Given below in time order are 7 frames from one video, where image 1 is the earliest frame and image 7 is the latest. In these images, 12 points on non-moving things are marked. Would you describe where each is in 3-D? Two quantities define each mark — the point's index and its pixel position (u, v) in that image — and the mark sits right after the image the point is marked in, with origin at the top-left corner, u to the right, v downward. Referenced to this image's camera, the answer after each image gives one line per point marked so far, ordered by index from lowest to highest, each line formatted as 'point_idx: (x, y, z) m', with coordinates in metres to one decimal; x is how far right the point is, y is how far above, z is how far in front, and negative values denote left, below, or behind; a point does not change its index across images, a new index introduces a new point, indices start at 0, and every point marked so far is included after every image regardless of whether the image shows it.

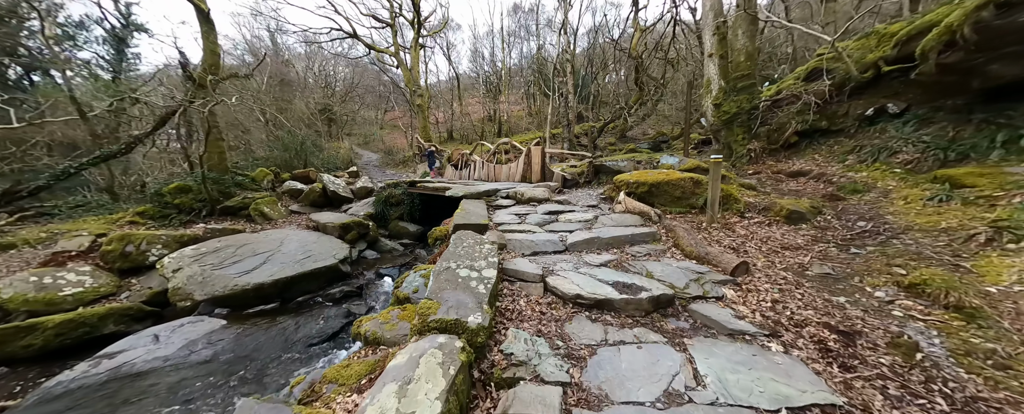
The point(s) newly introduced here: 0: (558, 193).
0: (+0.9, +0.3, +5.7) m
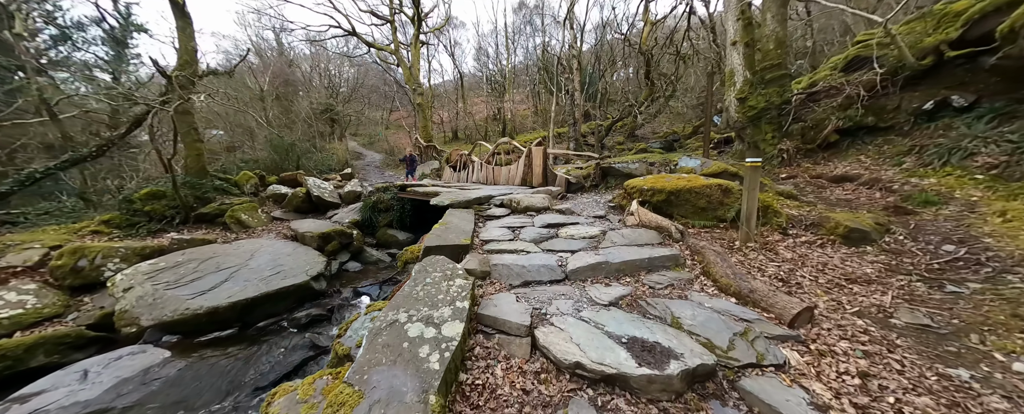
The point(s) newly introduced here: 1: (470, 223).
0: (+0.9, +0.1, +5.1) m
1: (-0.5, -0.2, +3.5) m
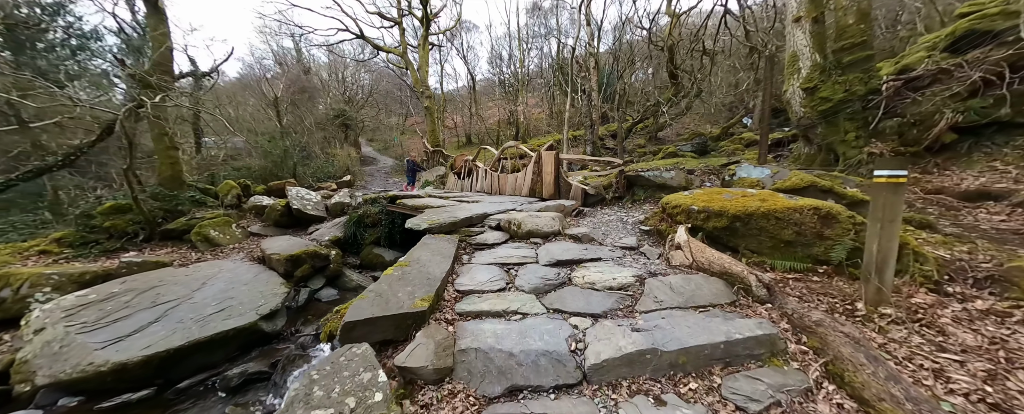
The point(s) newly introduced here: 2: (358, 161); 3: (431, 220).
0: (+0.9, -0.2, +4.0) m
1: (-0.6, -0.5, +2.5) m
2: (-9.0, +2.6, +16.4) m
3: (-0.9, -0.1, +3.3) m
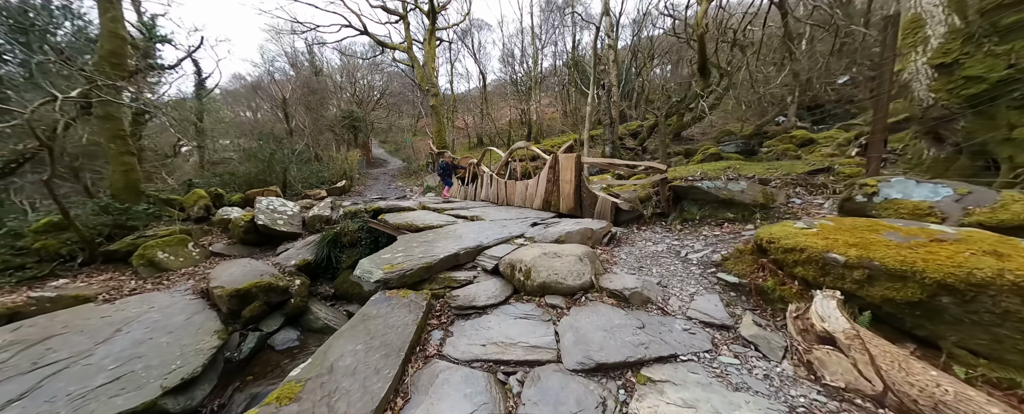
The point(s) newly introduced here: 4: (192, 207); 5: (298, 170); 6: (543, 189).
0: (+1.0, -0.4, +2.8) m
1: (-0.6, -0.7, +1.4) m
2: (-8.3, +2.3, +15.6) m
3: (-0.9, -0.4, +2.2) m
4: (-6.2, 0.0, +5.6) m
5: (-6.6, +1.1, +9.0) m
6: (+0.5, +0.3, +4.7) m
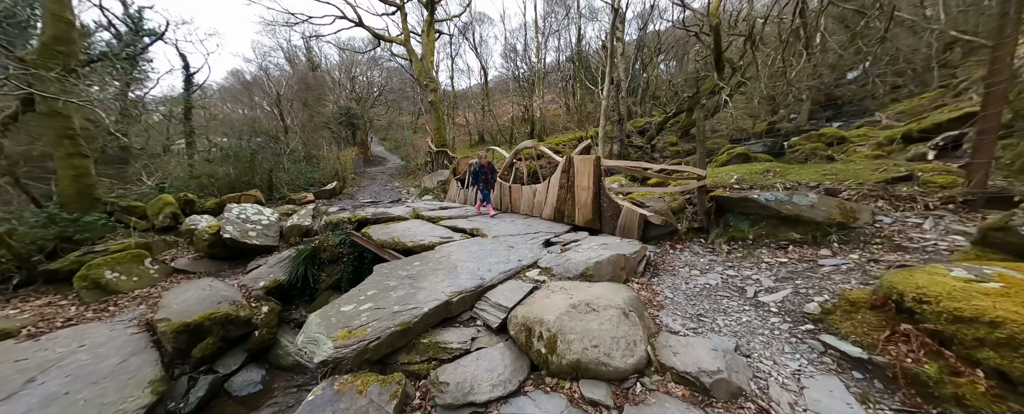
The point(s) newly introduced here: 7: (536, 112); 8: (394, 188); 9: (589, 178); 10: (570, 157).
0: (+1.0, -0.6, +2.2) m
1: (-0.5, -0.9, +0.7) m
2: (-8.2, +2.3, +15.0) m
3: (-0.8, -0.6, +1.6) m
4: (-6.1, -0.1, +5.0) m
5: (-6.5, +1.0, +8.4) m
6: (+0.6, +0.1, +4.1) m
7: (+1.6, +6.4, +19.6) m
8: (-4.0, +0.7, +9.9) m
9: (+0.9, +0.3, +3.6) m
10: (+0.8, +0.6, +3.8) m
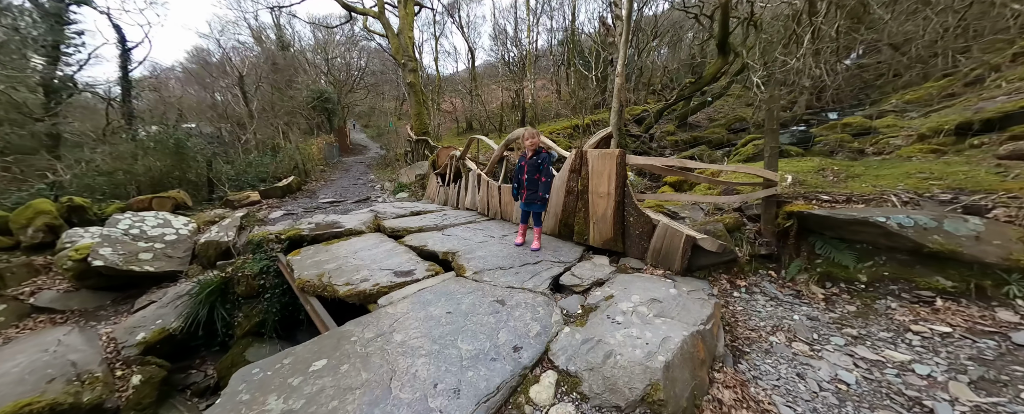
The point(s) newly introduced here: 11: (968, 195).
0: (+1.0, -0.8, +1.2) m
1: (-0.5, -1.2, -0.3) m
2: (-8.7, +2.5, +13.5) m
3: (-0.8, -0.8, +0.6) m
4: (-6.2, -0.3, +3.7) m
5: (-6.8, +1.1, +7.1) m
6: (+0.5, 0.0, +3.0) m
7: (+1.0, +6.9, +18.3) m
8: (-4.4, +0.8, +8.7) m
9: (+0.9, +0.2, +2.6) m
10: (+0.7, +0.5, +2.8) m
11: (+3.3, +0.1, +2.1) m
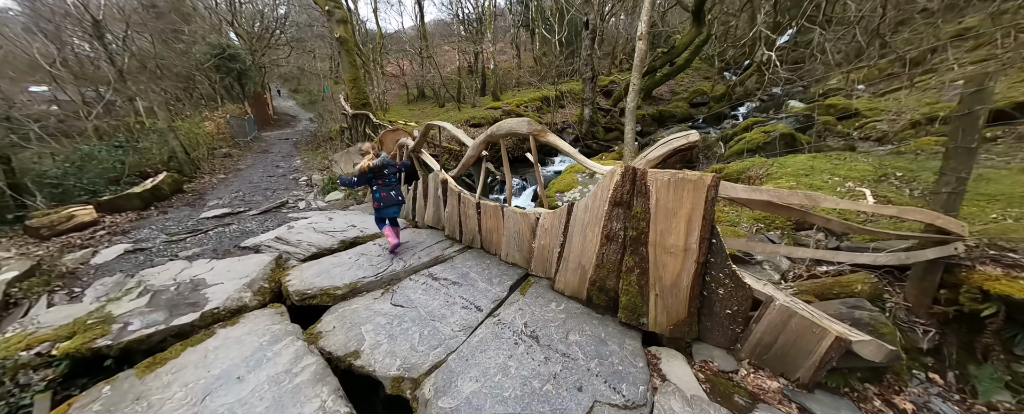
0: (+1.3, -1.3, +0.3) m
1: (0.0, -1.8, -1.4) m
2: (-10.2, +2.9, +10.7) m
3: (-0.5, -1.4, -0.6) m
4: (-6.3, -0.8, +1.7) m
5: (-7.3, +0.9, +4.7) m
6: (+0.5, -0.3, +1.9) m
7: (-1.4, +8.1, +16.3) m
8: (-5.2, +0.8, +6.7) m
9: (+0.9, -0.2, +1.5) m
10: (+0.7, +0.2, +1.6) m
11: (+3.4, -0.2, +1.4) m
